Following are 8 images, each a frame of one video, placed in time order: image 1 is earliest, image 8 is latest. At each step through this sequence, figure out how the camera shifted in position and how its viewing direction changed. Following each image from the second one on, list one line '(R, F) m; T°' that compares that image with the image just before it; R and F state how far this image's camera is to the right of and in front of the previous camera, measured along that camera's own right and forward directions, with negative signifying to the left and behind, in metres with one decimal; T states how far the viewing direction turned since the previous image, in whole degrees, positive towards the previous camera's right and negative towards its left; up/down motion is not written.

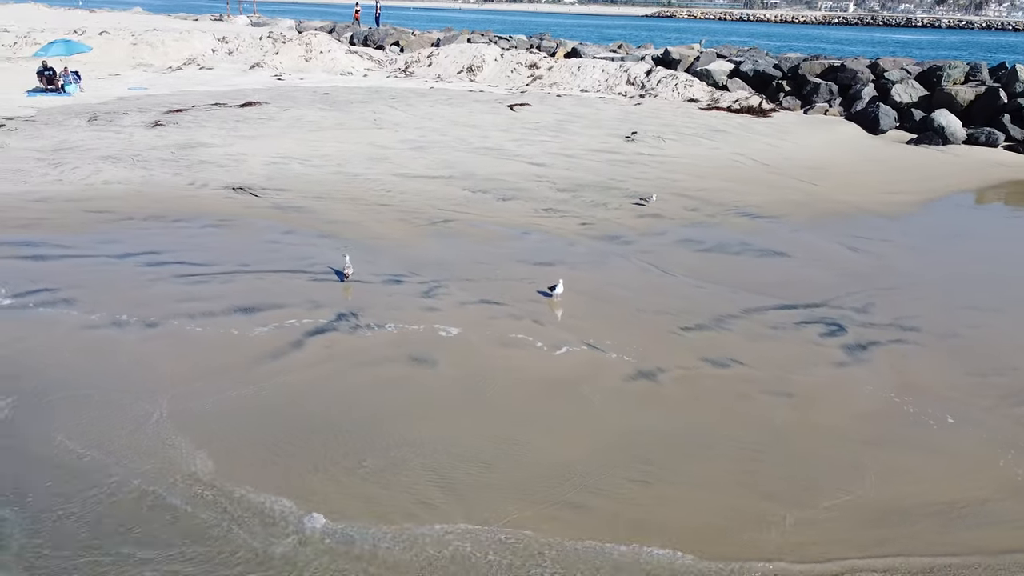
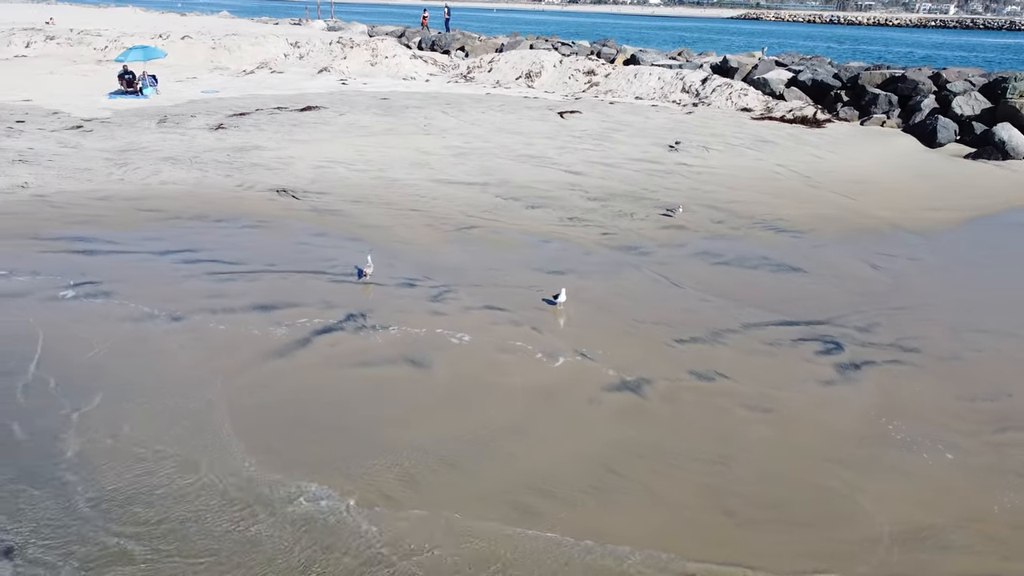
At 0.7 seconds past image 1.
(+0.5, -0.2) m; -5°
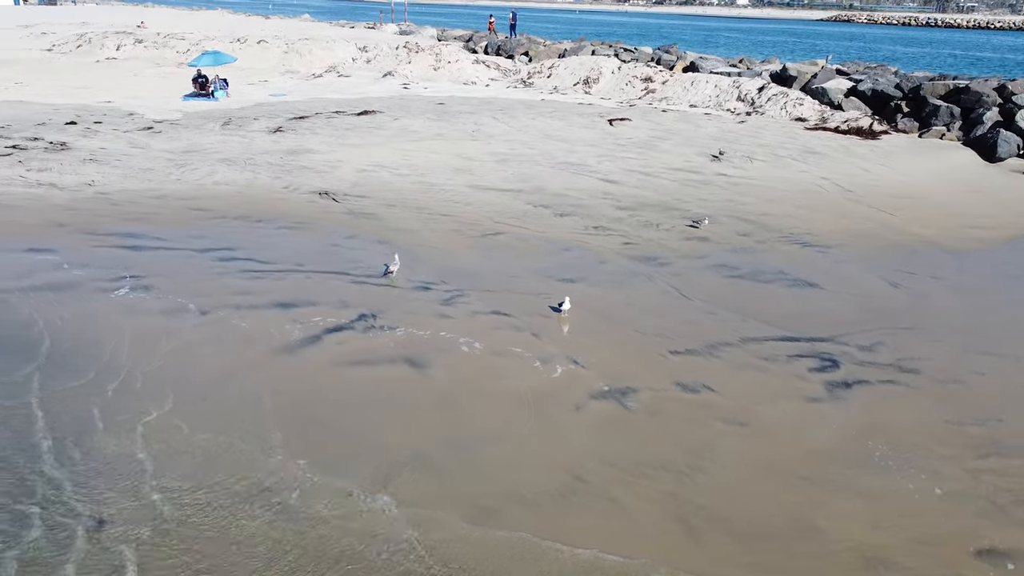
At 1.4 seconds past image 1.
(+0.5, -0.2) m; -5°
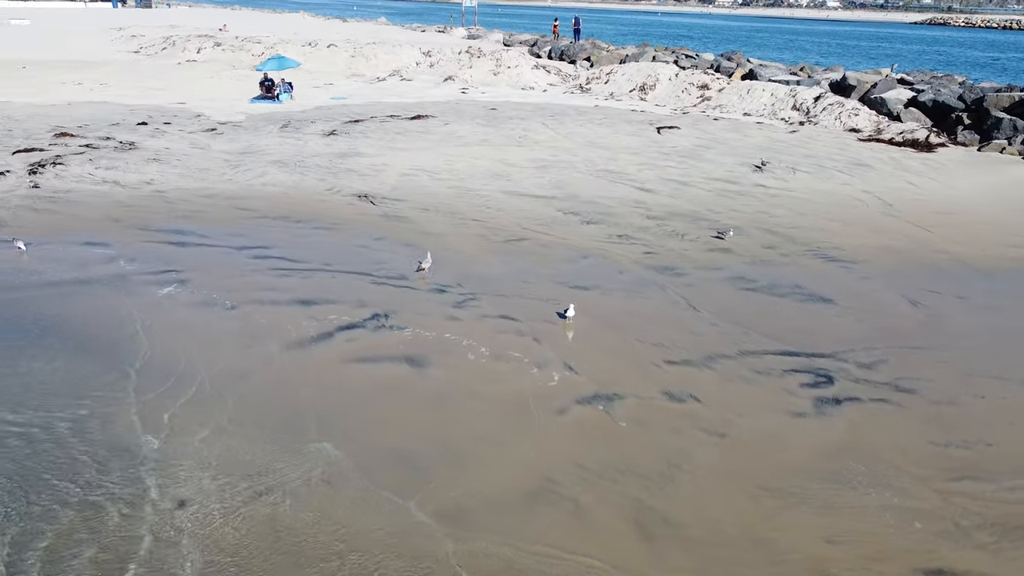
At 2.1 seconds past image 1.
(+0.5, -0.2) m; -5°
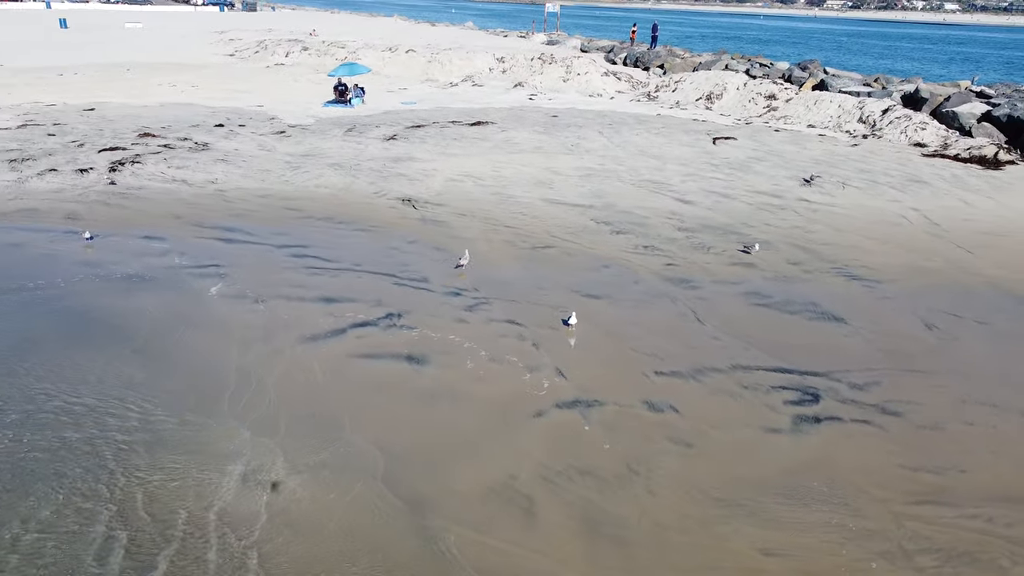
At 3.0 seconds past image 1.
(+0.7, -0.3) m; -6°
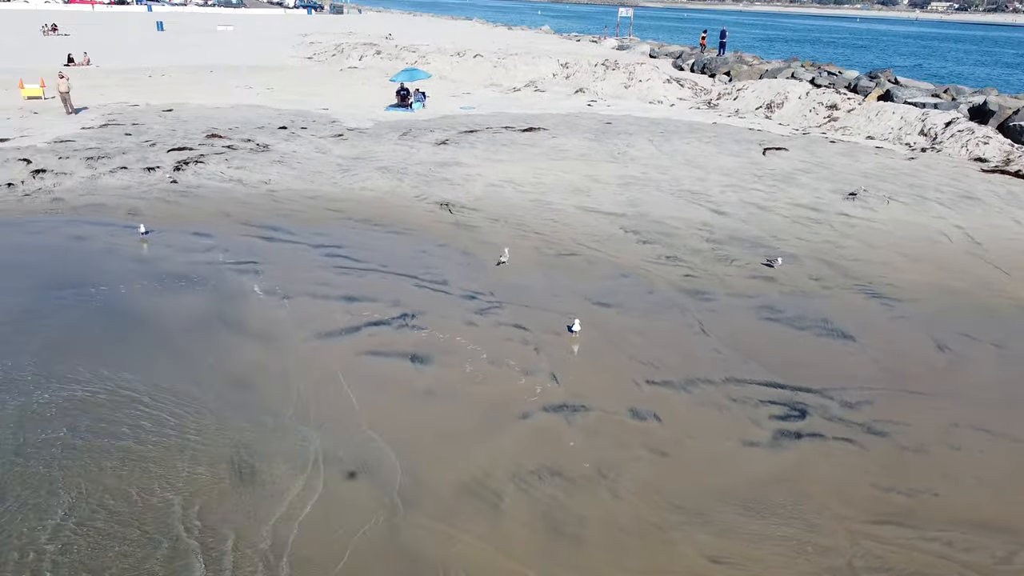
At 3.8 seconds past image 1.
(+0.6, -0.2) m; -6°
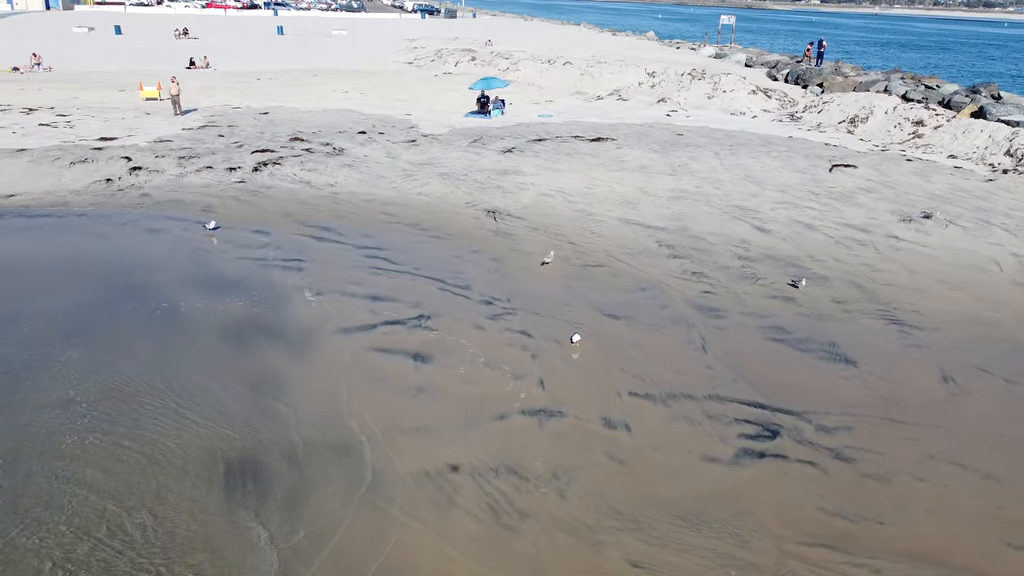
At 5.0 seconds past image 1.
(+0.9, -0.3) m; -8°
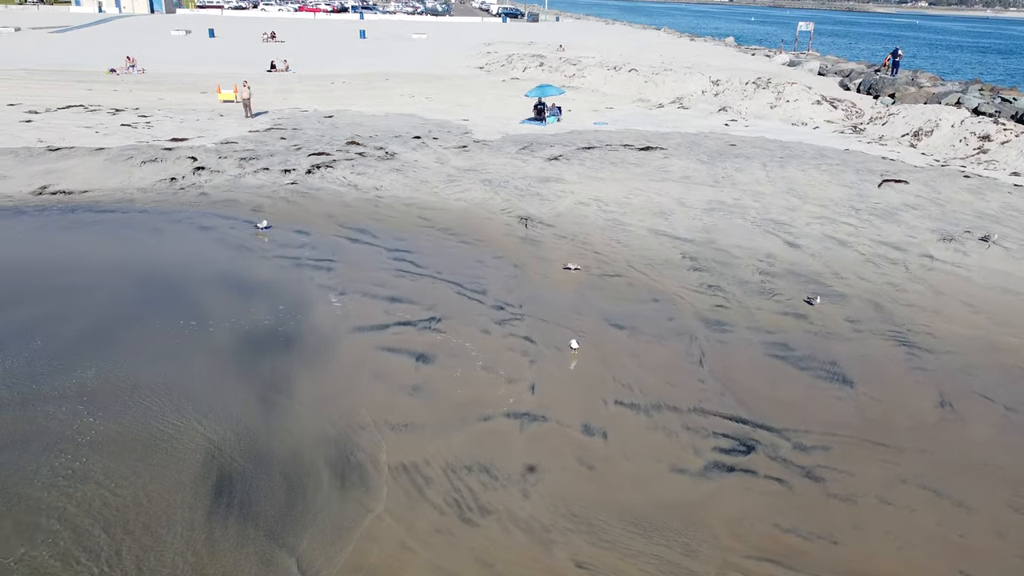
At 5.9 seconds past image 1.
(+0.7, -0.2) m; -6°
